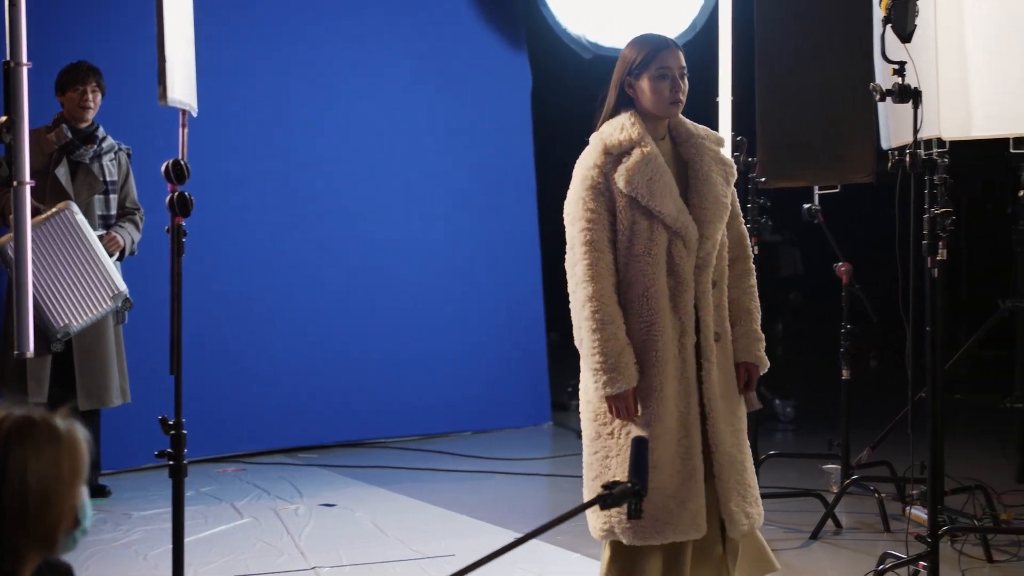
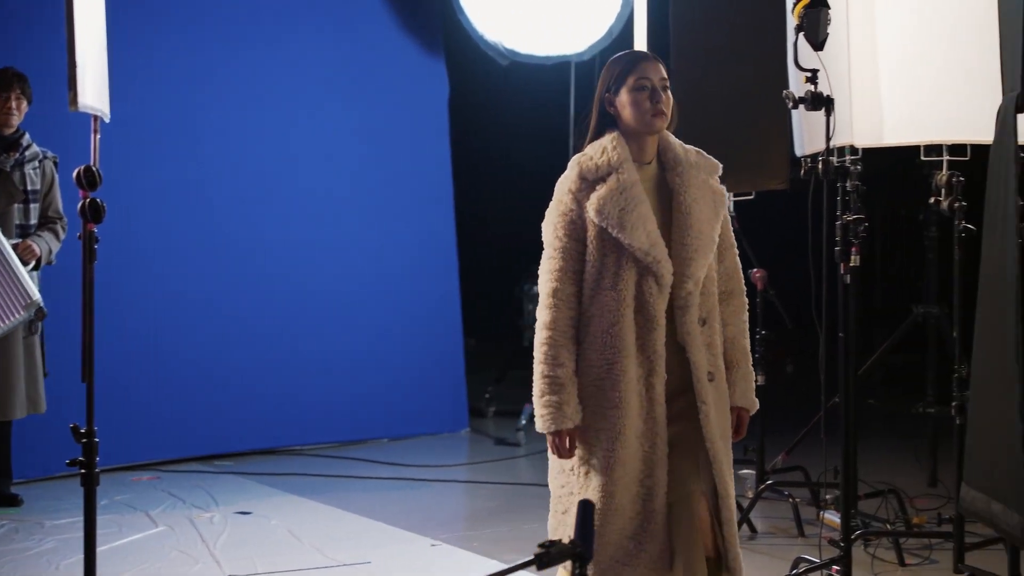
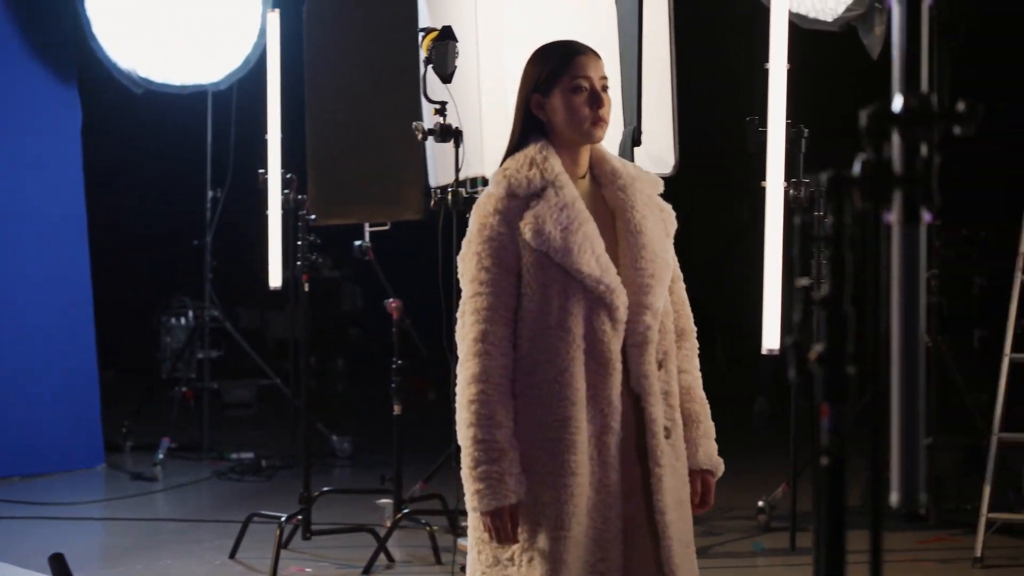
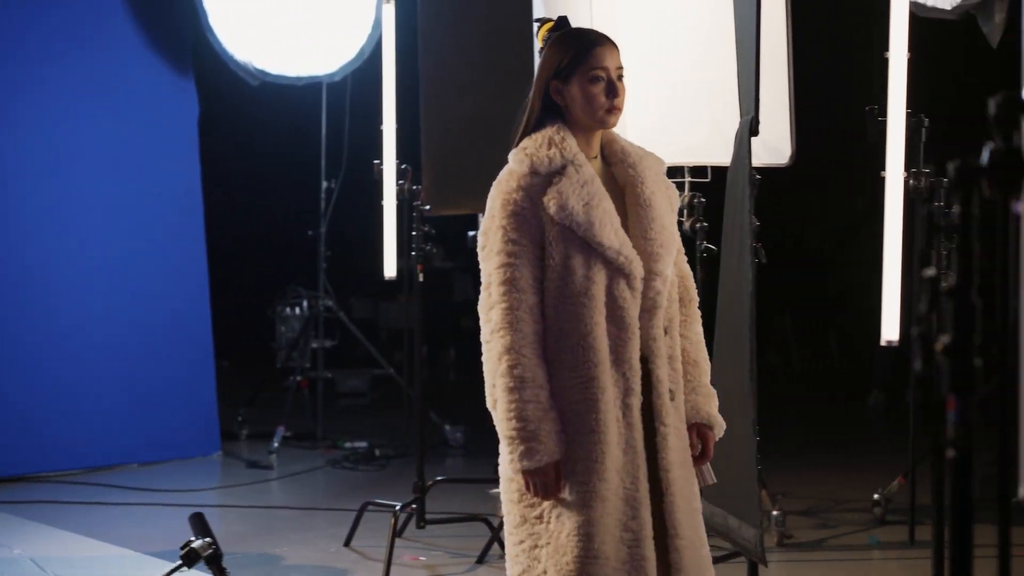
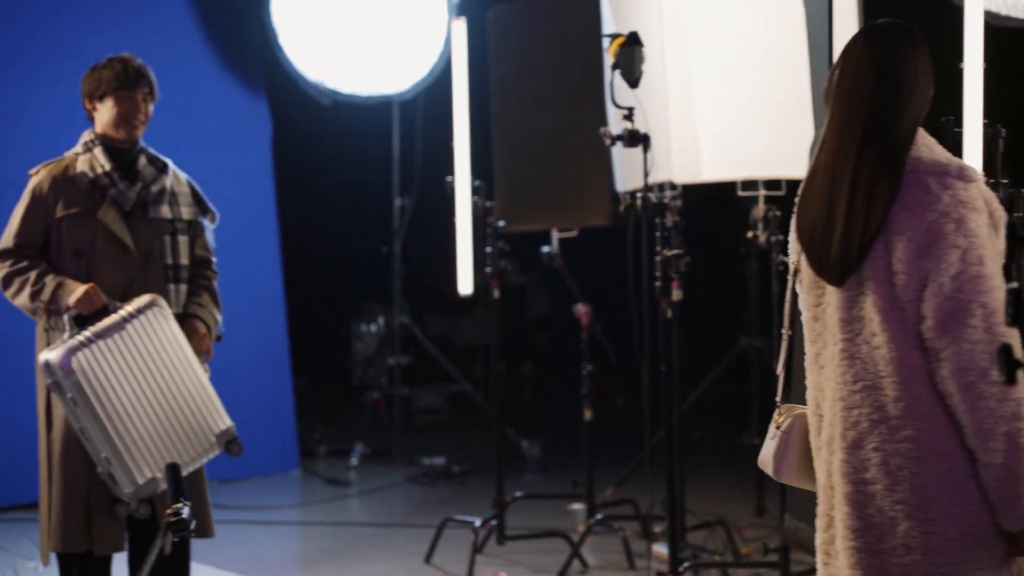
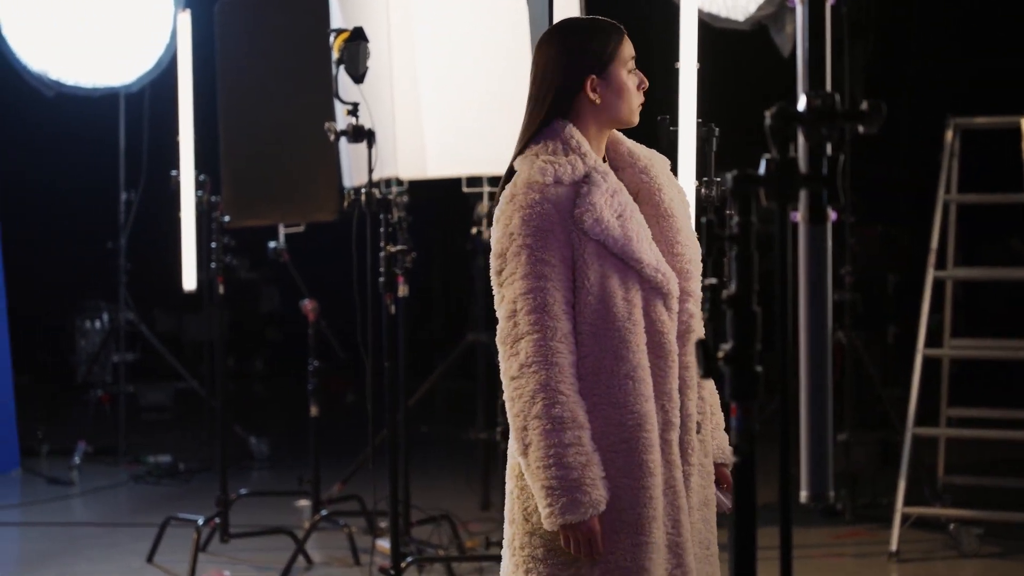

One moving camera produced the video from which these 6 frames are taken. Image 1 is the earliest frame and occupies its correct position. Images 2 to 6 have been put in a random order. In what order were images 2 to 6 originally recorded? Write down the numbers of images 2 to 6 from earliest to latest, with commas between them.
2, 4, 3, 6, 5
